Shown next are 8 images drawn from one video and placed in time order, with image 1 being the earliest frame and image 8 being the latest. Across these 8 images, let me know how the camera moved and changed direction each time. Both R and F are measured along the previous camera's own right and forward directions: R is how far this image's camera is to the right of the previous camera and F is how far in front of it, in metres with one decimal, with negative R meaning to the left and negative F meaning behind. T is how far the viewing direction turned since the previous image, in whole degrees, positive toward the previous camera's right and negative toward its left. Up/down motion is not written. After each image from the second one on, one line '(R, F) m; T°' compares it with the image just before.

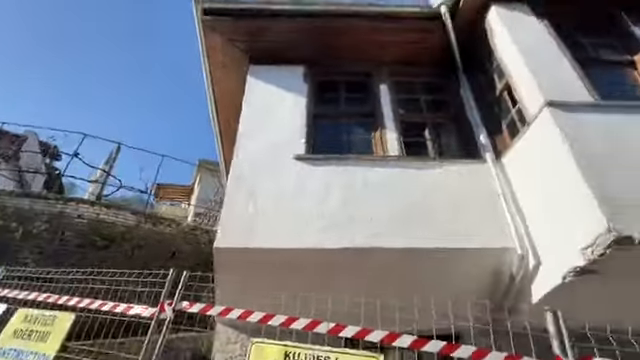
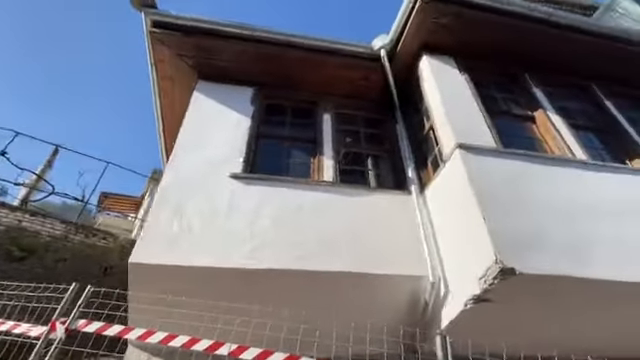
(+0.3, -0.1) m; +7°
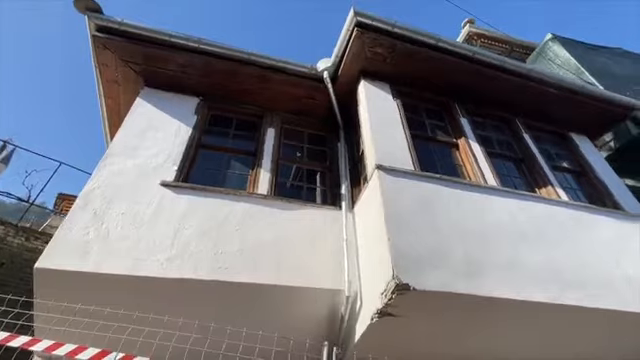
(+0.6, -0.1) m; +4°
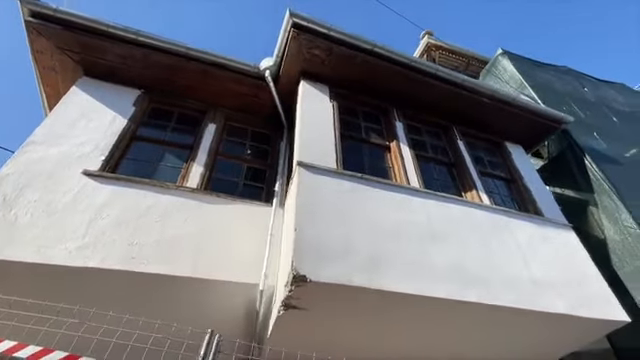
(+0.7, -0.1) m; +3°
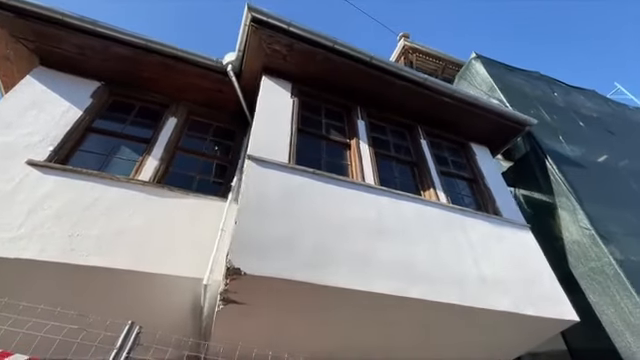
(+0.5, 0.0) m; +1°
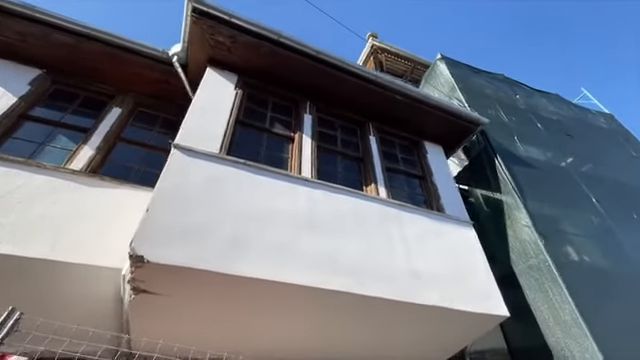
(+0.7, 0.0) m; +1°
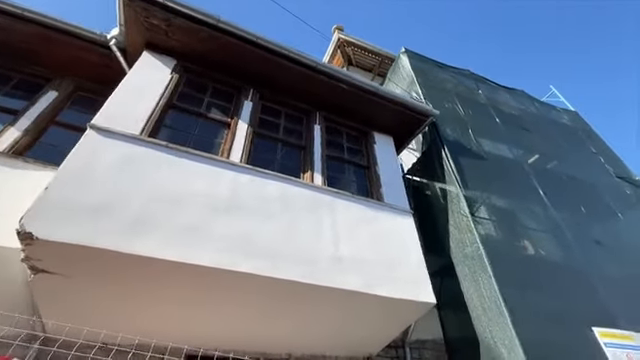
(+0.8, 0.0) m; +1°
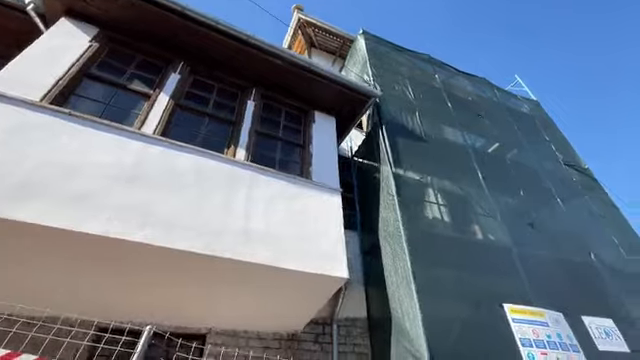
(+1.0, 0.0) m; +1°
